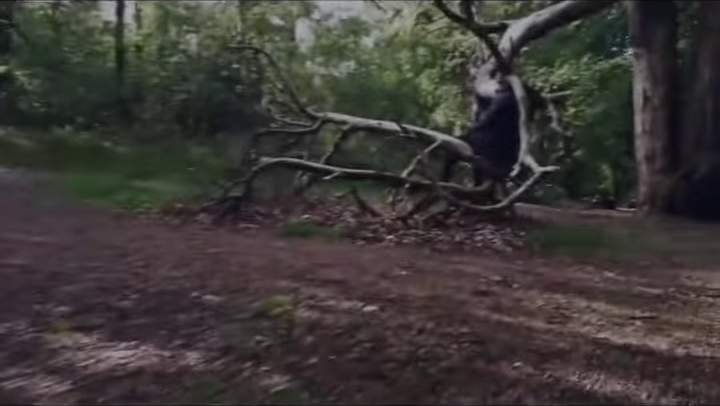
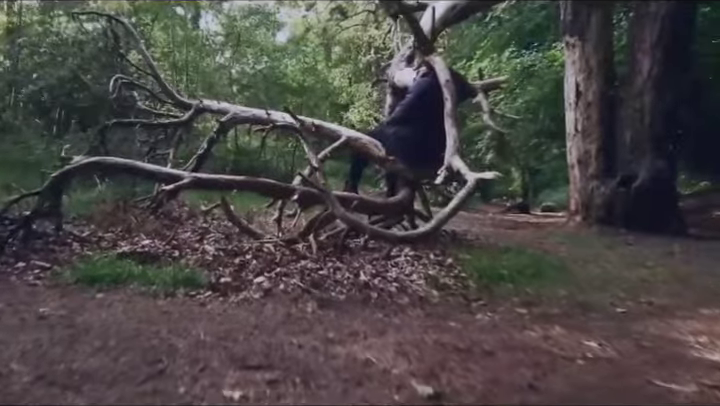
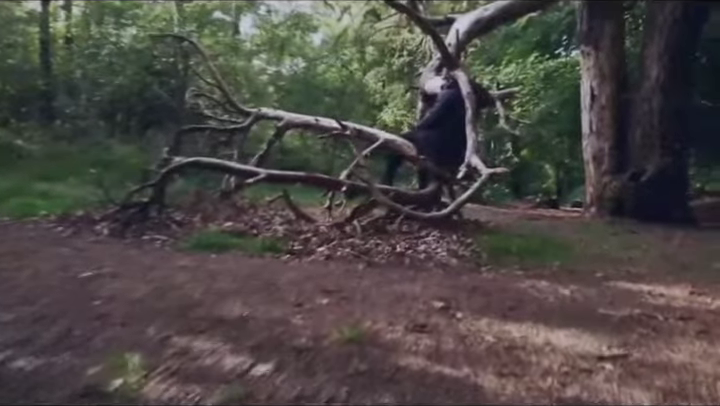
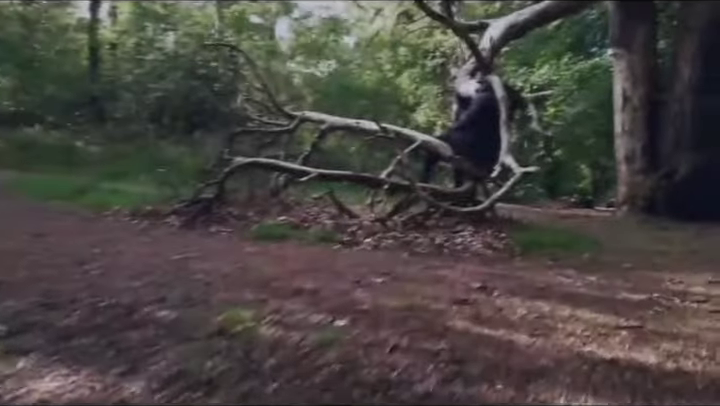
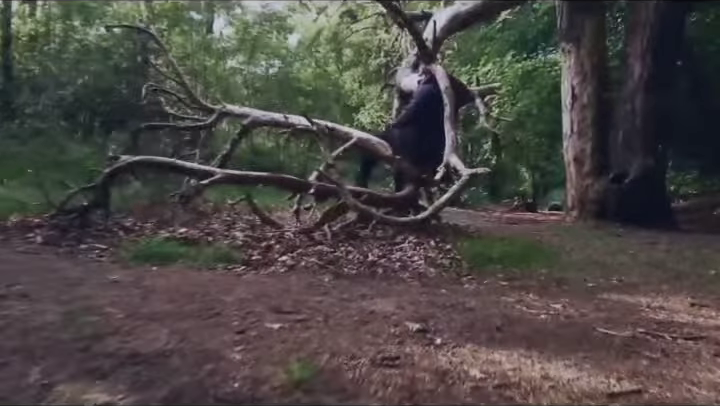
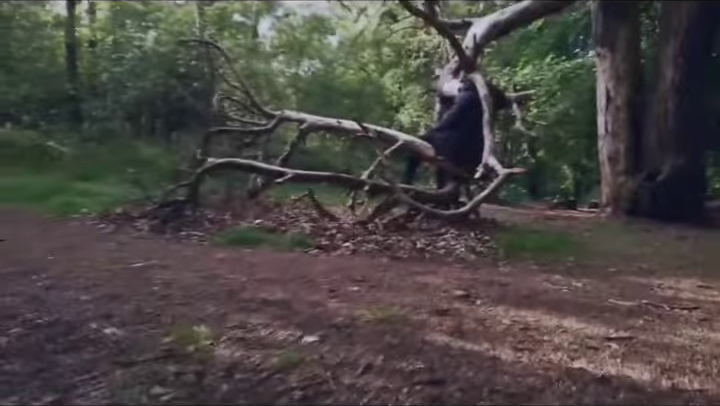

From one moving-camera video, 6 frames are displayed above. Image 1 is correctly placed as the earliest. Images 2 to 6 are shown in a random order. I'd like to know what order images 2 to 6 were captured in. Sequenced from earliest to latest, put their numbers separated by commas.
4, 6, 3, 5, 2
